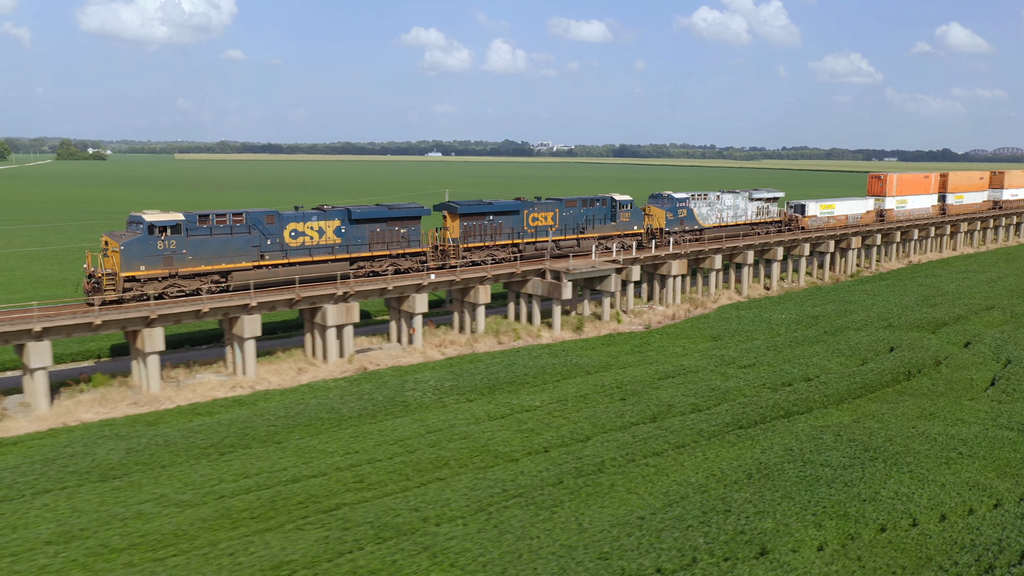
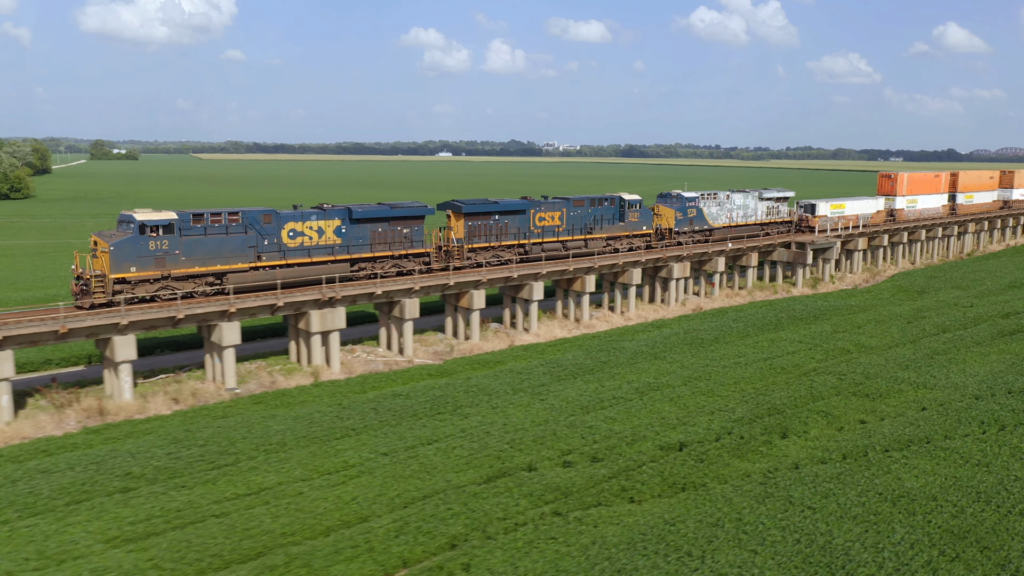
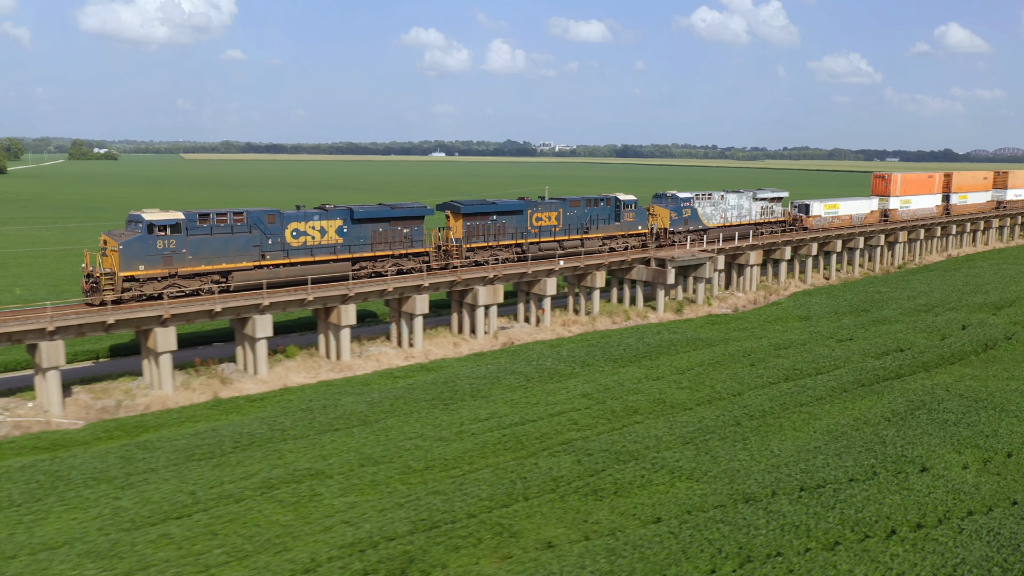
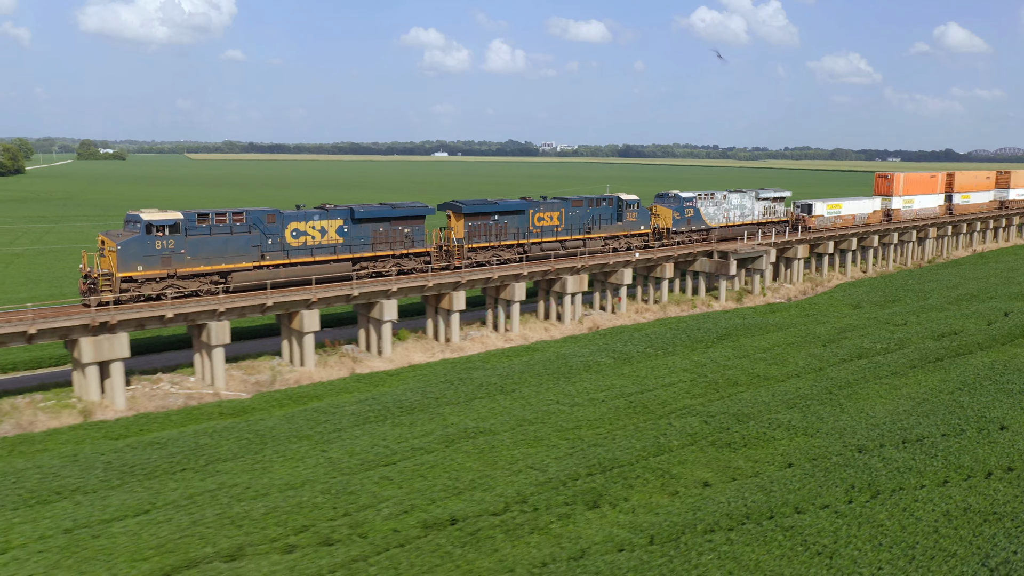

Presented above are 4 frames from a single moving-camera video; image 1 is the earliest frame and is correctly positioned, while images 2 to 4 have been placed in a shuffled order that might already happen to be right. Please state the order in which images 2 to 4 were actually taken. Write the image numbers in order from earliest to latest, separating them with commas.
3, 4, 2
